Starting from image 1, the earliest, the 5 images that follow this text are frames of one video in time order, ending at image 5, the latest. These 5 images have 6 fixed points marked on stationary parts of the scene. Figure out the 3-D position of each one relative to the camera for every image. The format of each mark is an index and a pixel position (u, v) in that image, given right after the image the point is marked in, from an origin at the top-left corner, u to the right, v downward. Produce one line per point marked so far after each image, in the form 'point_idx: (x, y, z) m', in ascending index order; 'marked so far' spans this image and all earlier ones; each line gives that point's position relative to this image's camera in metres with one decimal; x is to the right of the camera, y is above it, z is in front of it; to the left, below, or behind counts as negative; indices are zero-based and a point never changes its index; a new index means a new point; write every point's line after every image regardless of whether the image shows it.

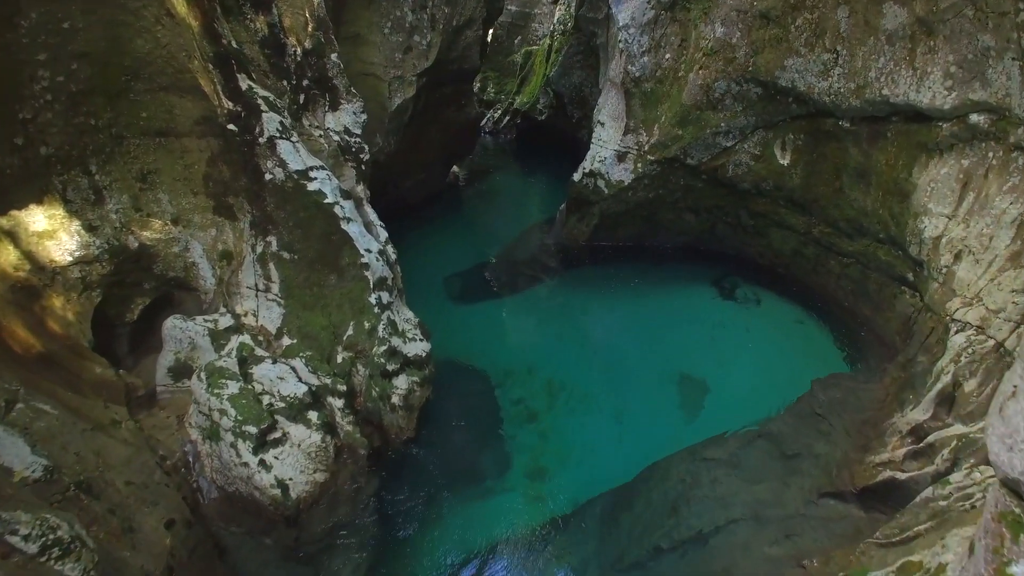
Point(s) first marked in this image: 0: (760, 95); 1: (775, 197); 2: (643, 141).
0: (+2.5, +1.9, +5.1) m
1: (+2.8, +1.0, +5.4) m
2: (+1.5, +1.7, +5.8) m
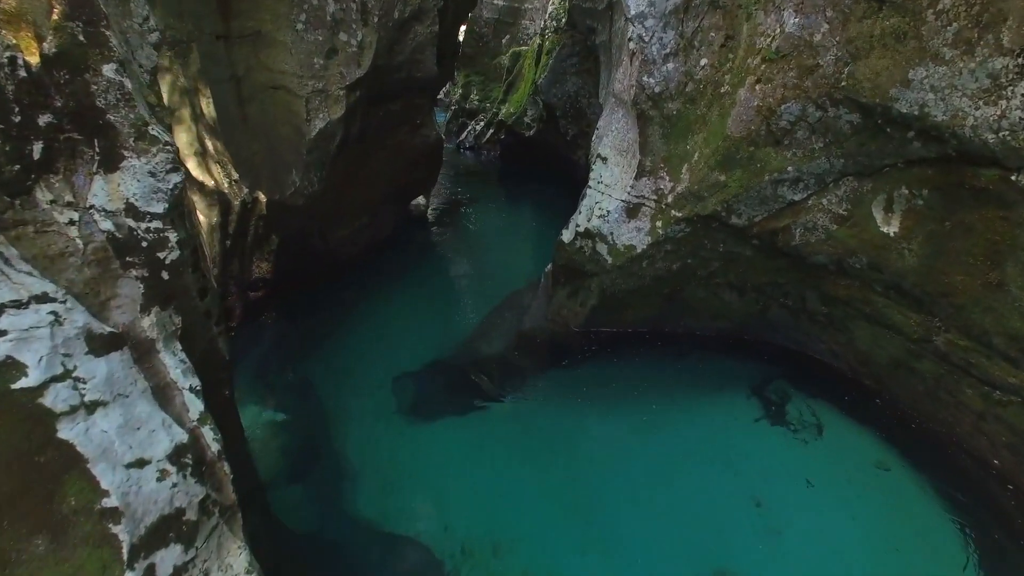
0: (+2.1, +1.0, +3.2) m
1: (+2.5, +0.1, +3.5) m
2: (+1.2, +0.7, +3.9) m
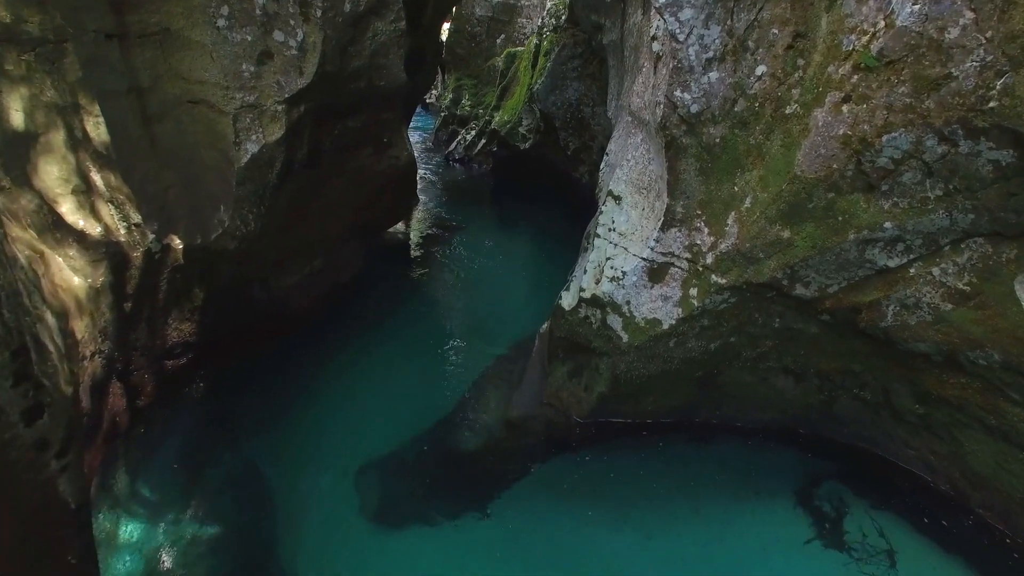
0: (+2.0, +0.5, +2.1) m
1: (+2.4, -0.5, +2.4) m
2: (+1.1, +0.2, +2.8) m
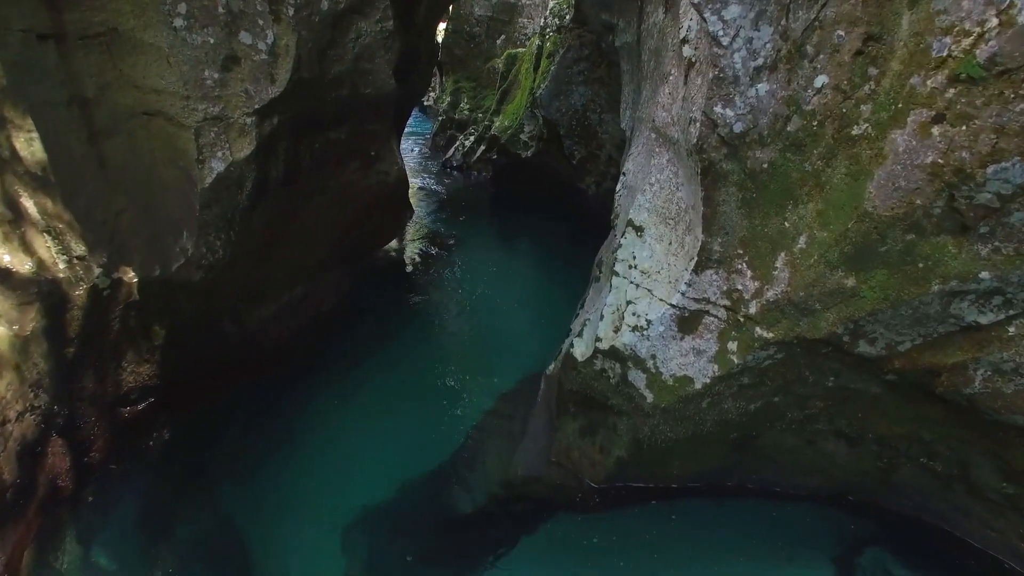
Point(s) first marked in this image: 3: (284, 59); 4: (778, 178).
0: (+2.0, +0.2, +1.6) m
1: (+2.4, -0.7, +1.9) m
2: (+1.1, 0.0, +2.3) m
3: (-1.5, +1.5, +3.3) m
4: (+1.2, +0.5, +2.2) m
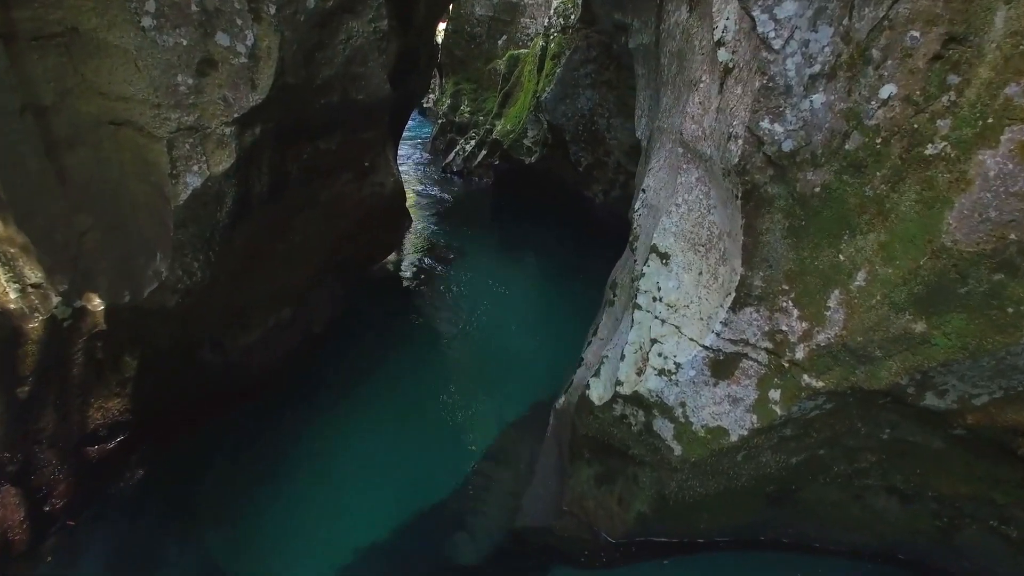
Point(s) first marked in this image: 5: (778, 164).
0: (+2.1, +0.1, +1.3) m
1: (+2.4, -0.9, +1.6) m
2: (+1.1, -0.2, +2.0) m
3: (-1.5, +1.3, +3.0) m
4: (+1.2, +0.3, +1.9) m
5: (+1.0, +0.5, +1.9) m
